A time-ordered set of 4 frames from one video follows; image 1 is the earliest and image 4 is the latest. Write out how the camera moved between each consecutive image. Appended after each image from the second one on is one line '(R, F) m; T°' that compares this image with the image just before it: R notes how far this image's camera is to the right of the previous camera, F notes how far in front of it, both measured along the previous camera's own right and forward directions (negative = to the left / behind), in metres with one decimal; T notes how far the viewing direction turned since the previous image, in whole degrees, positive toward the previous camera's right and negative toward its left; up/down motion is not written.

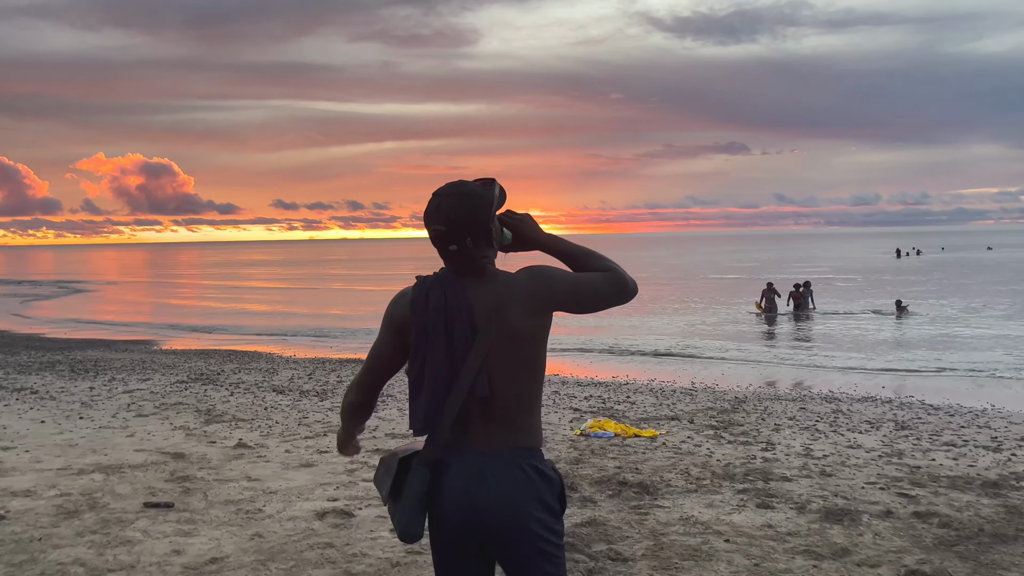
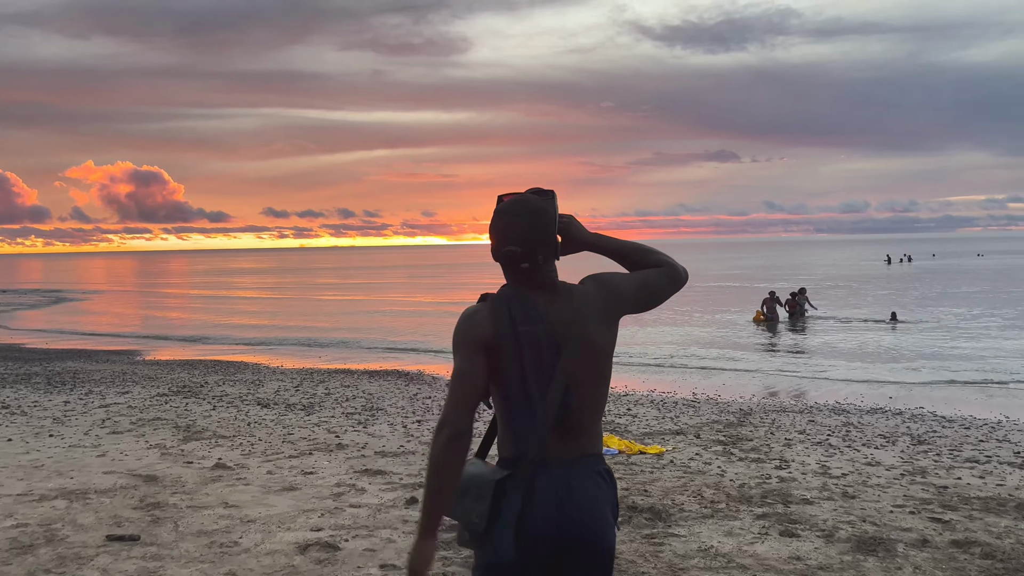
(-0.1, +0.4) m; +1°
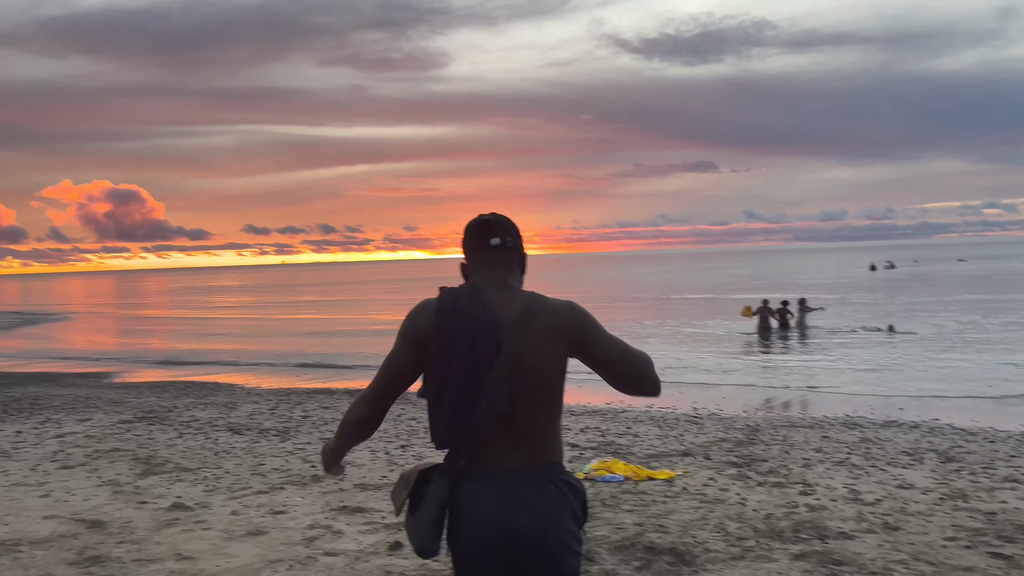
(-0.1, +0.7) m; +1°
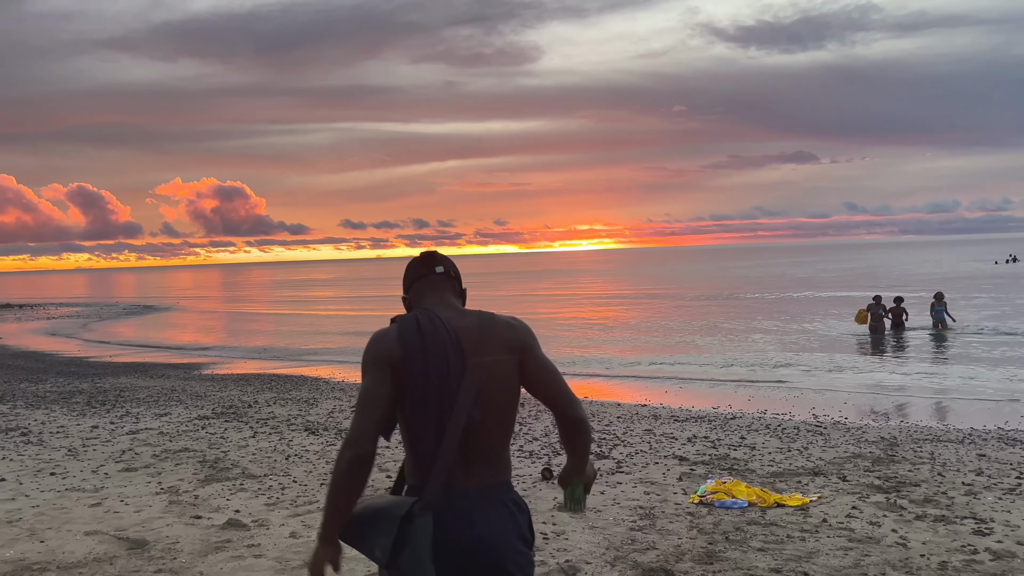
(-0.1, +1.0) m; -7°
